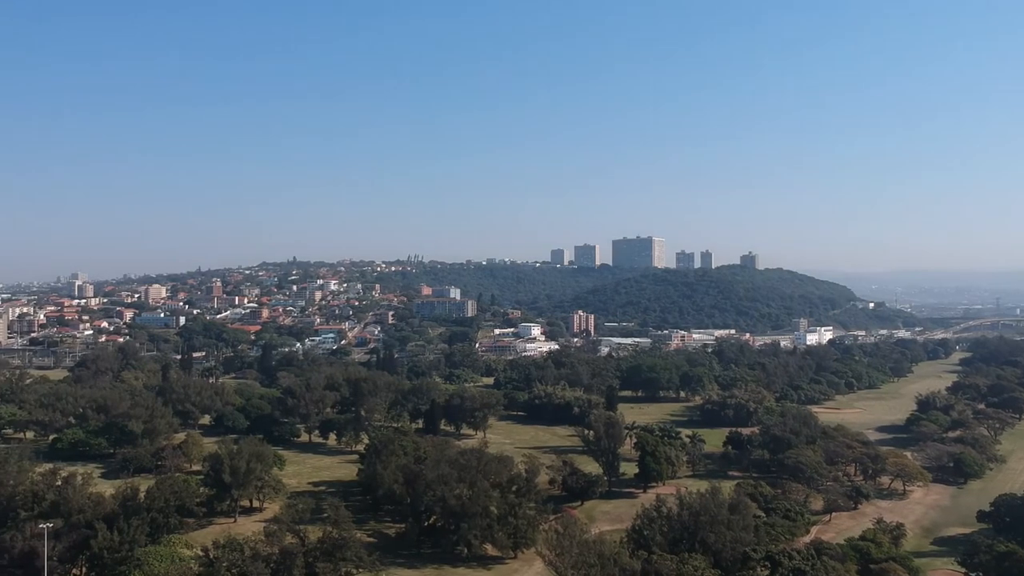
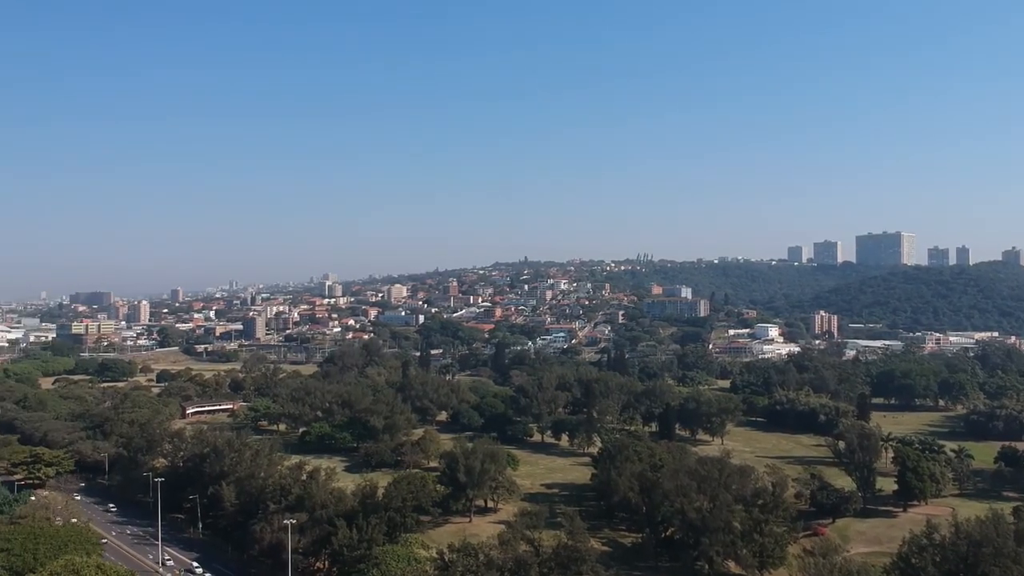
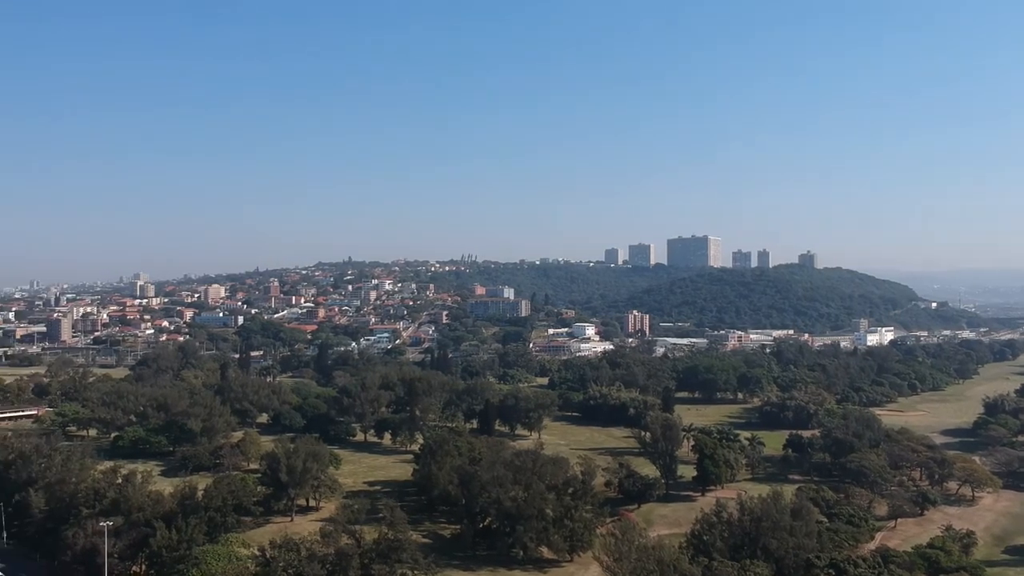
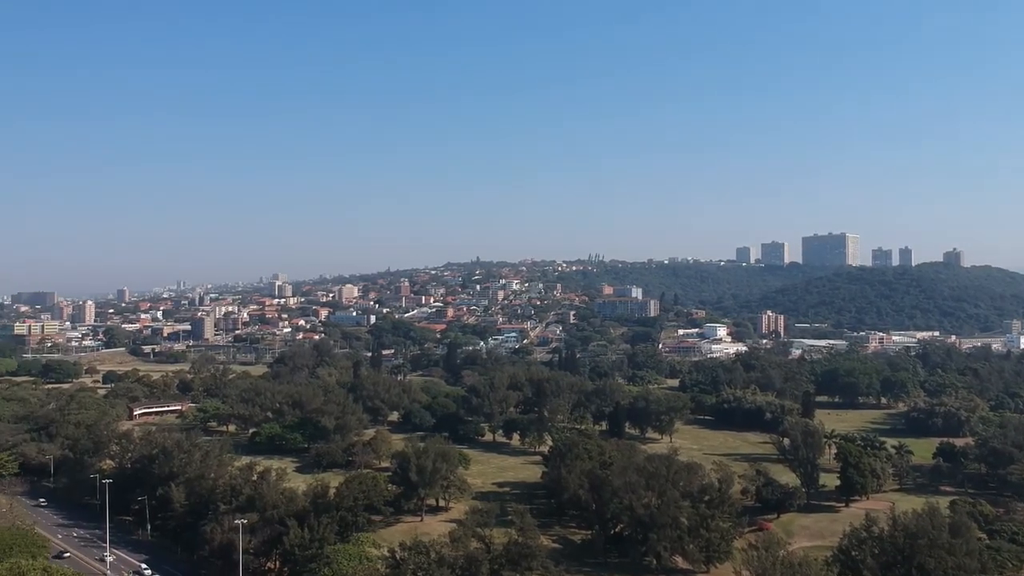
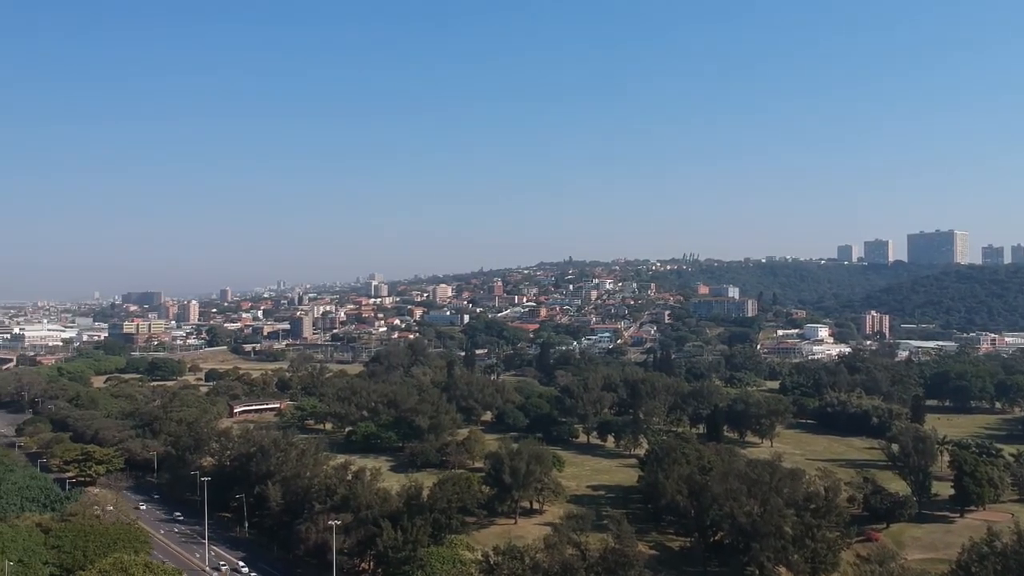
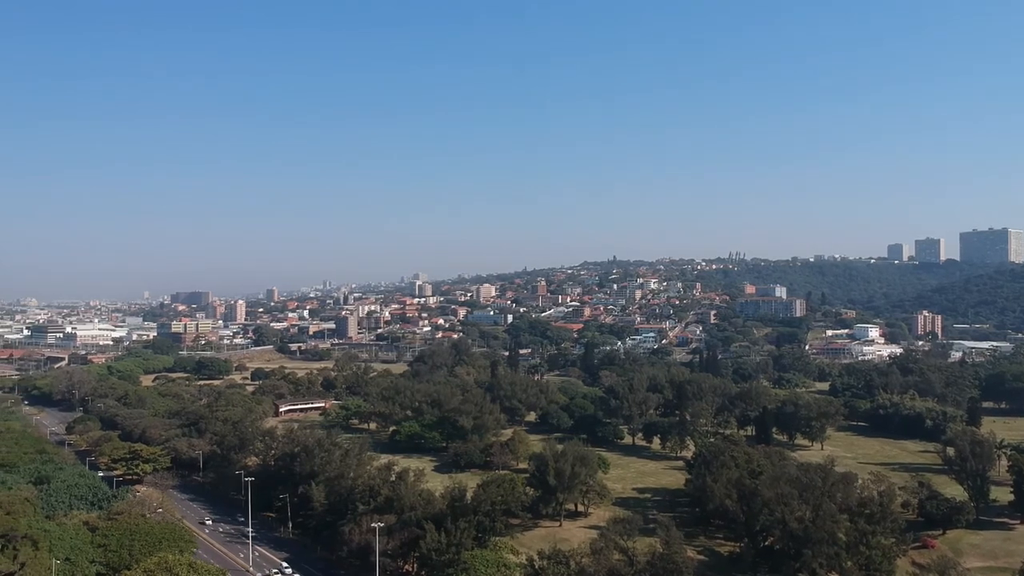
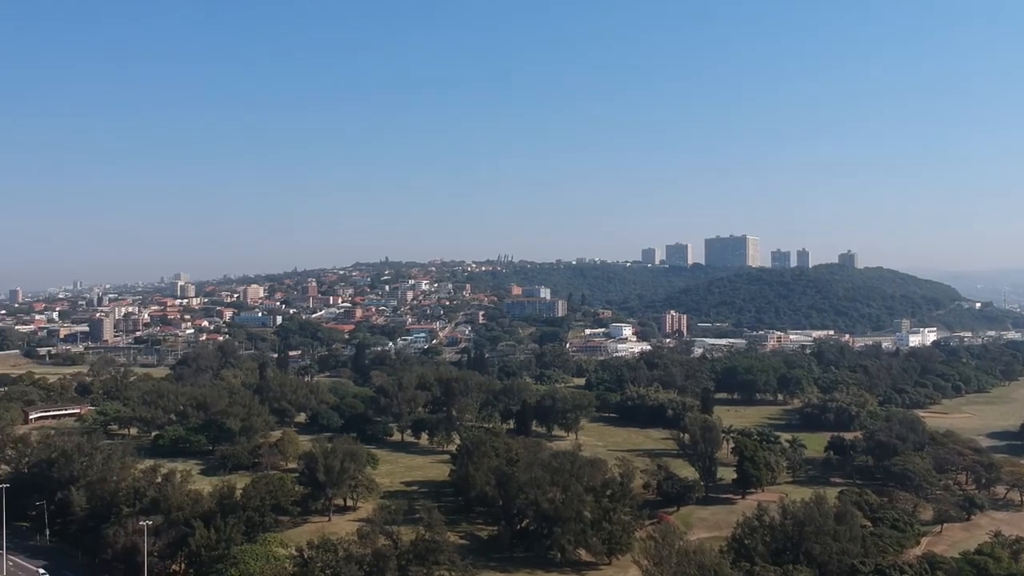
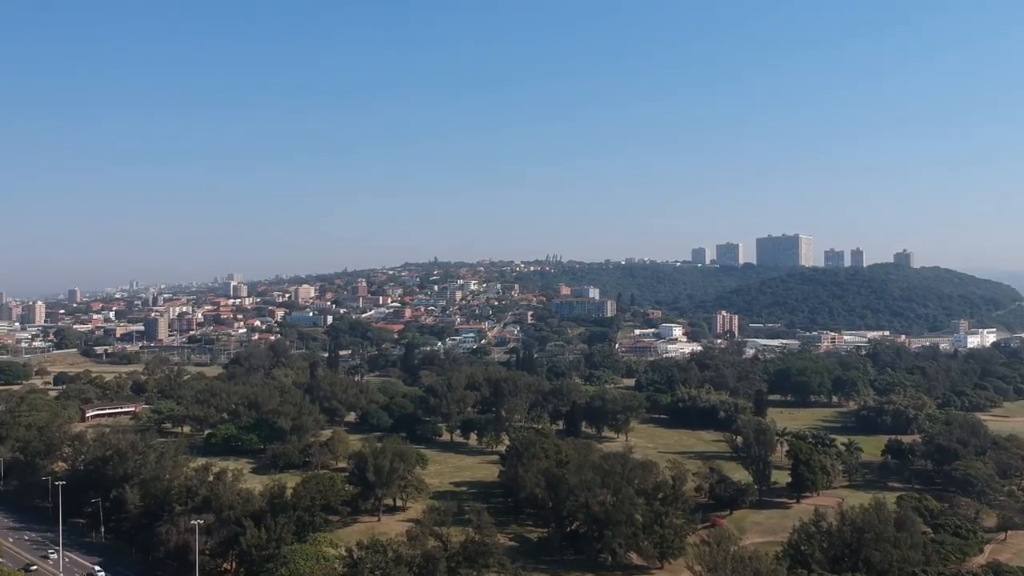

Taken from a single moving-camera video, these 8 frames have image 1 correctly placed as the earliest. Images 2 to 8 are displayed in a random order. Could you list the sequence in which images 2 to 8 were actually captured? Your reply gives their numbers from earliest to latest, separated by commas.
3, 7, 8, 4, 2, 5, 6
